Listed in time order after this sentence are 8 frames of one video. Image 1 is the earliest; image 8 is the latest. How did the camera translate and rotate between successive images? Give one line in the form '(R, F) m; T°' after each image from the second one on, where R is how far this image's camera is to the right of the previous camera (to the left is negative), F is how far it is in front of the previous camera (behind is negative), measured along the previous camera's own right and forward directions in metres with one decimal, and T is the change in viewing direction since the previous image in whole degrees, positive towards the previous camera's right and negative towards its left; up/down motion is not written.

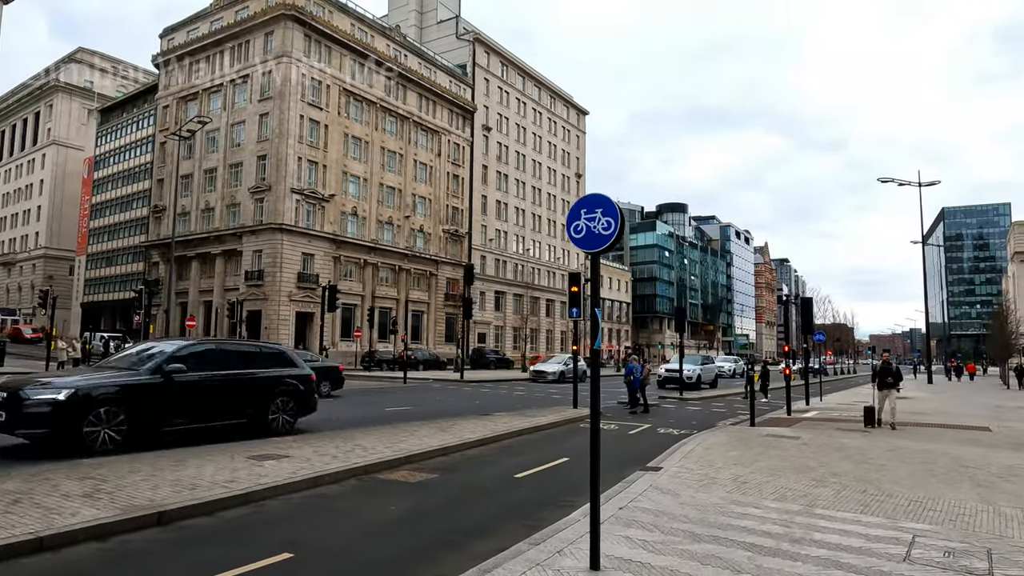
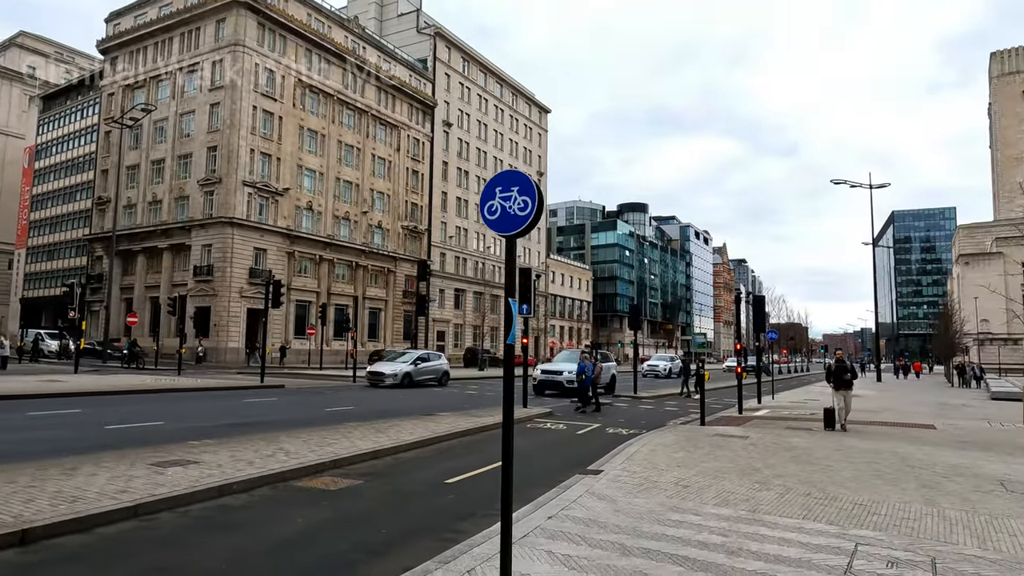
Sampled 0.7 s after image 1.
(+0.4, +0.5) m; +3°
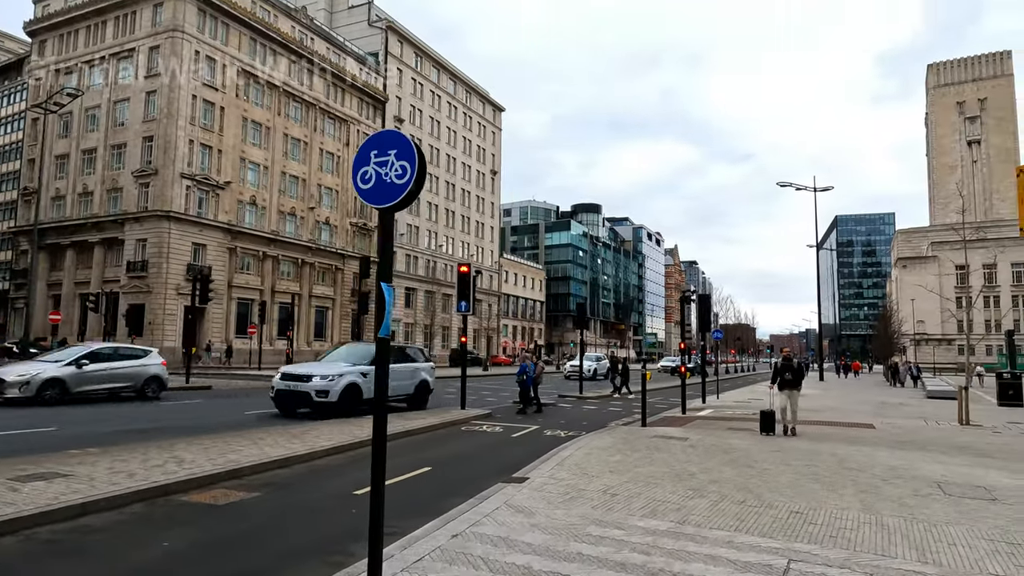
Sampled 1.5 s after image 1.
(+0.4, +0.6) m; +4°
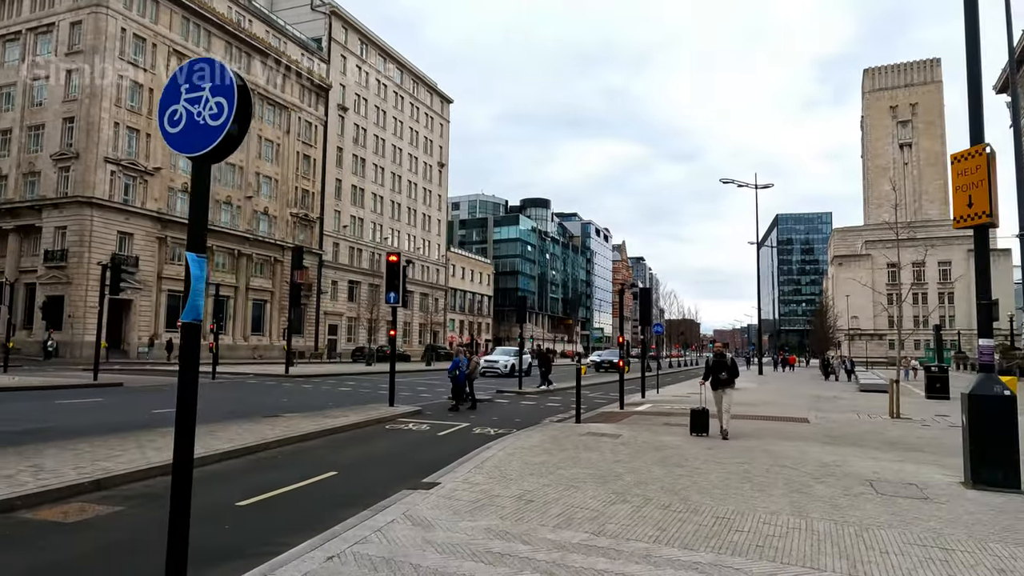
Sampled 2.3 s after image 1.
(+0.4, +0.6) m; +4°
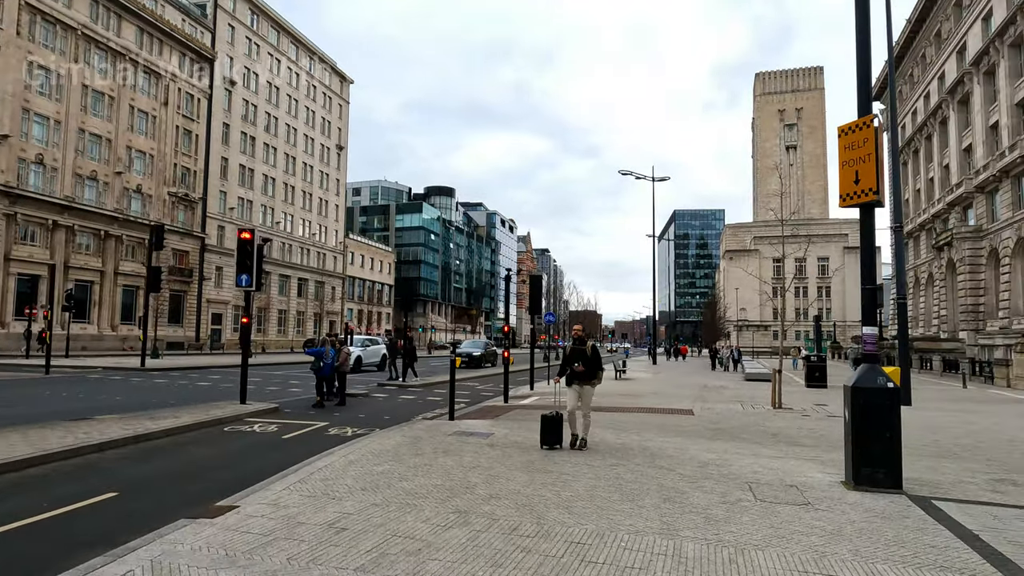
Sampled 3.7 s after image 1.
(+0.7, +1.2) m; +8°
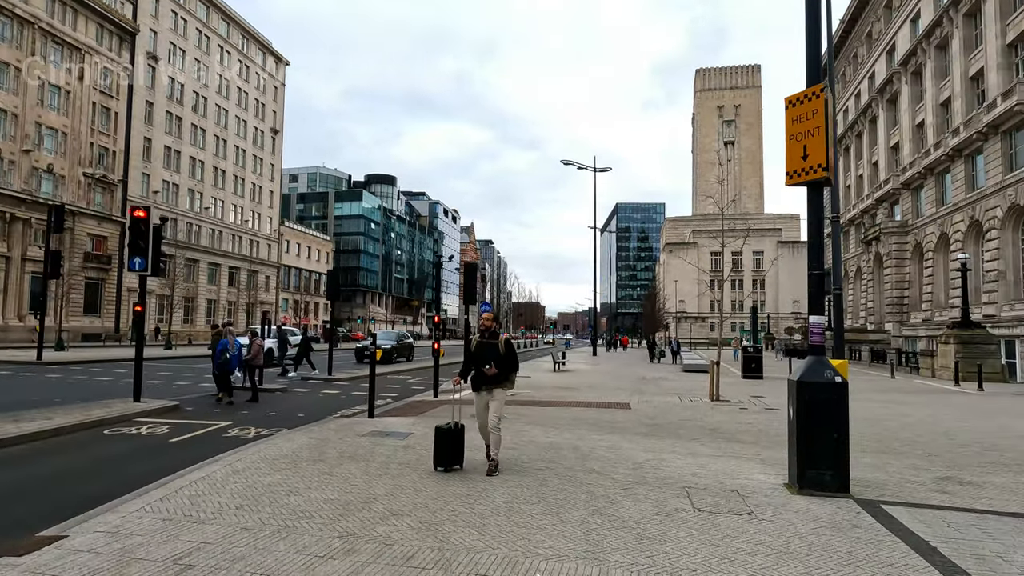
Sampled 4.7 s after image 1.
(+0.3, +0.9) m; +5°
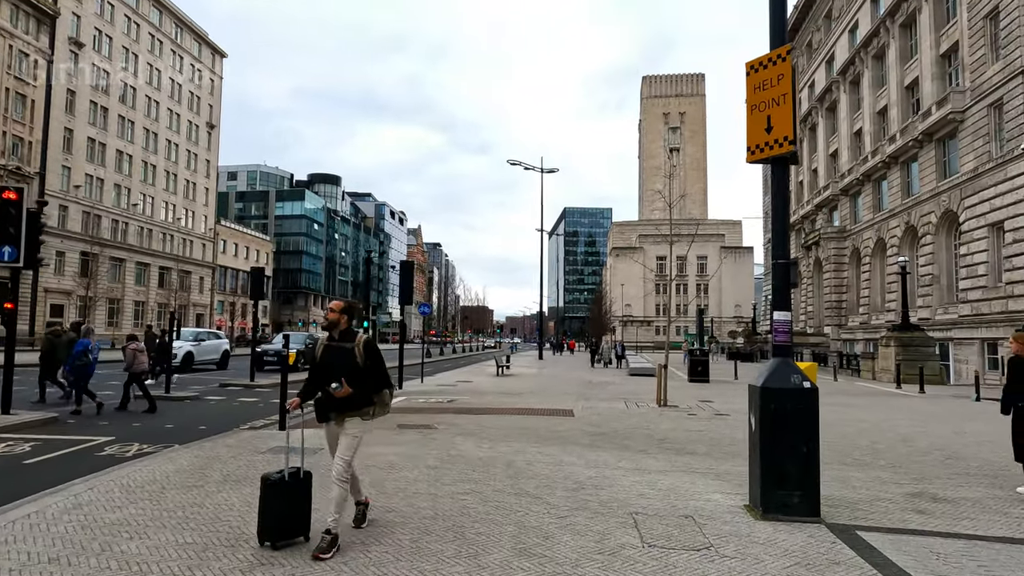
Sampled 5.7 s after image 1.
(+0.3, +1.0) m; +4°
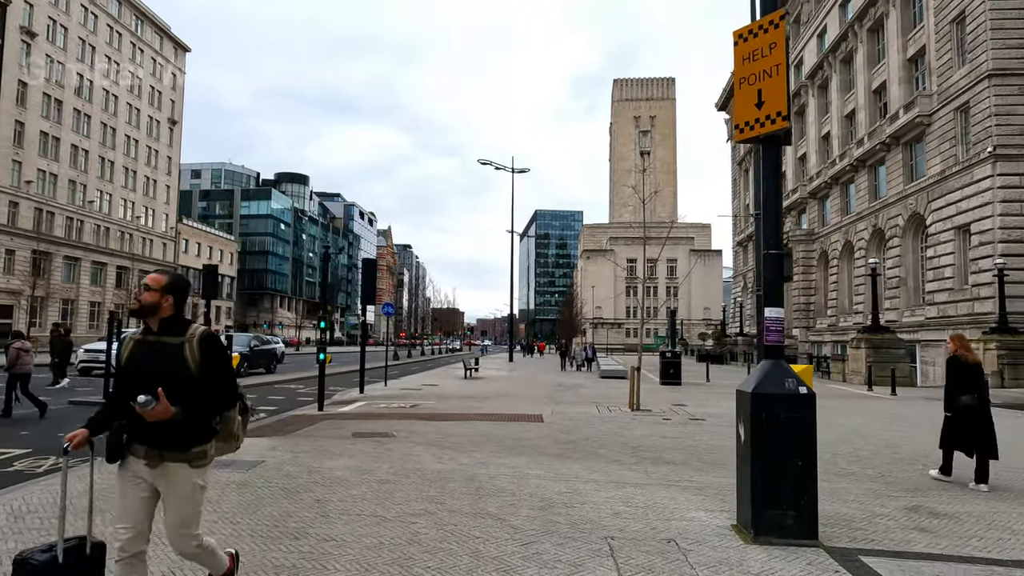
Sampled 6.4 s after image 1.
(+0.1, +0.7) m; +2°
